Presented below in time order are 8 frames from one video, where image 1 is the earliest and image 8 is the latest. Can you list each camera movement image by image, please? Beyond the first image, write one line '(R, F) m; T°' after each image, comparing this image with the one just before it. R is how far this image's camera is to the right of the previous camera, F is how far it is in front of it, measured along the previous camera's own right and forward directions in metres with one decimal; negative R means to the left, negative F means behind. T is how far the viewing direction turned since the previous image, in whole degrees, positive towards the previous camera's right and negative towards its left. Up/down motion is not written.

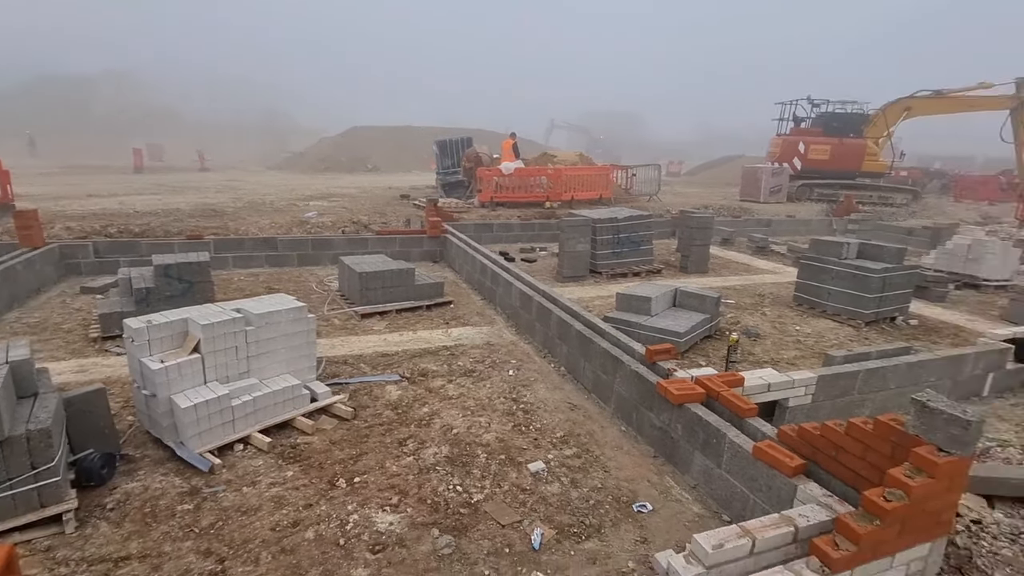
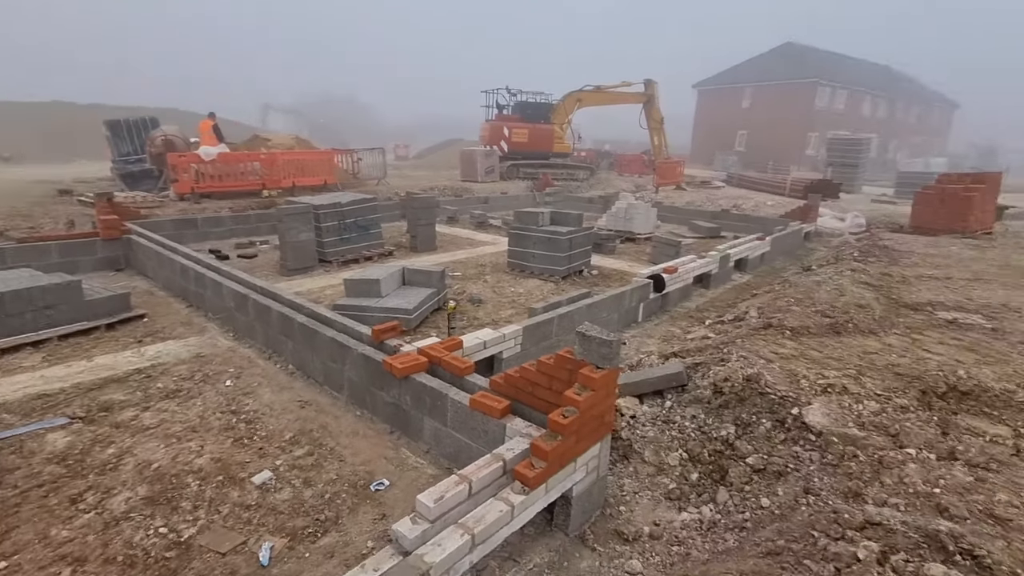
(+0.2, -0.1) m; +27°
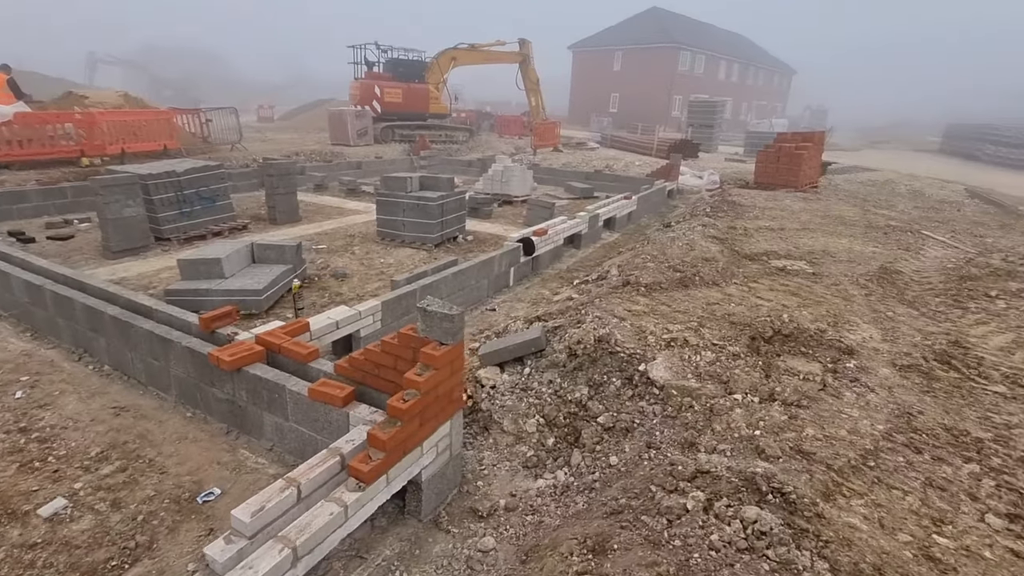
(+0.3, +0.2) m; +12°
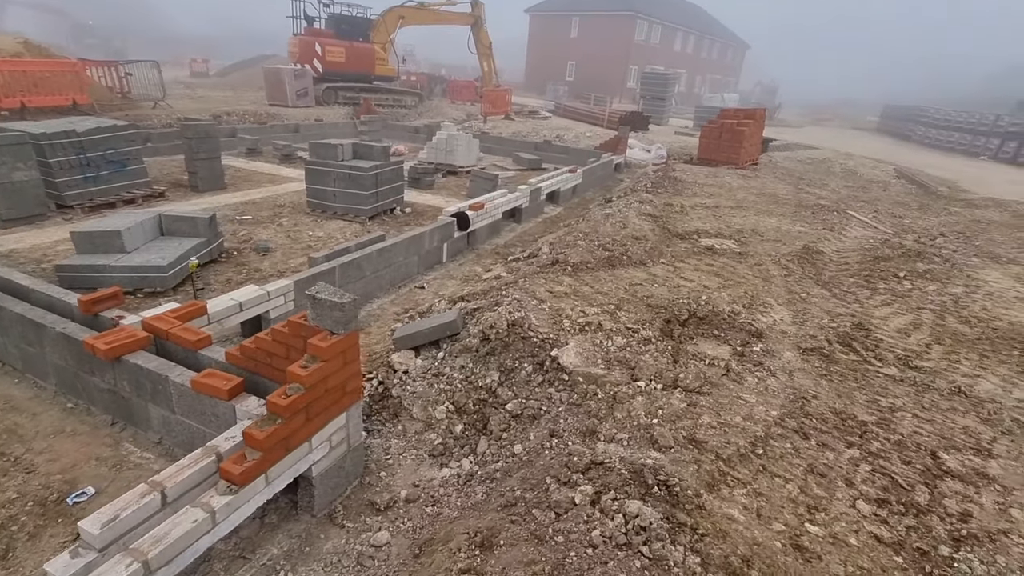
(+0.3, +0.1) m; +5°
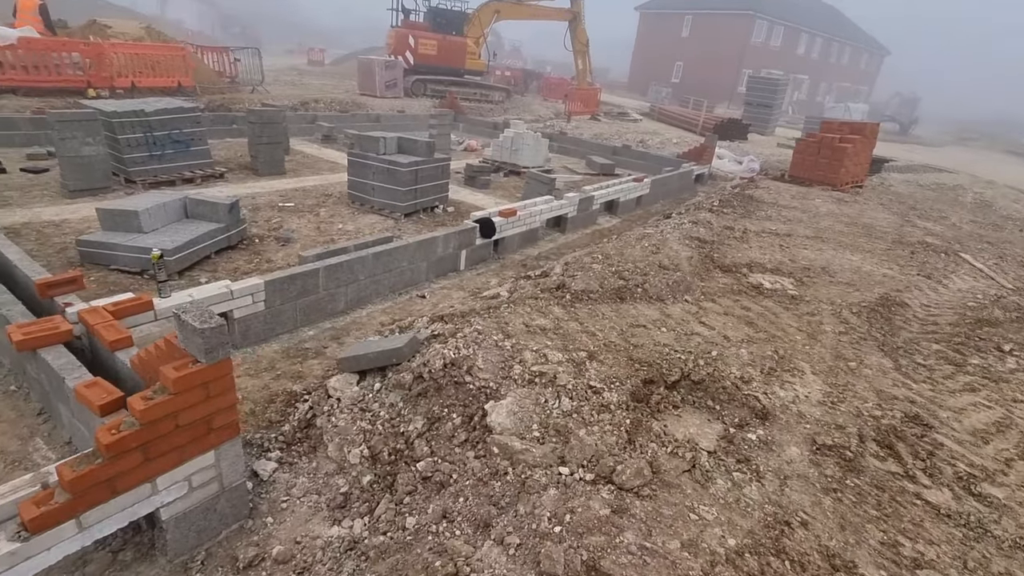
(+0.8, +0.6) m; -10°
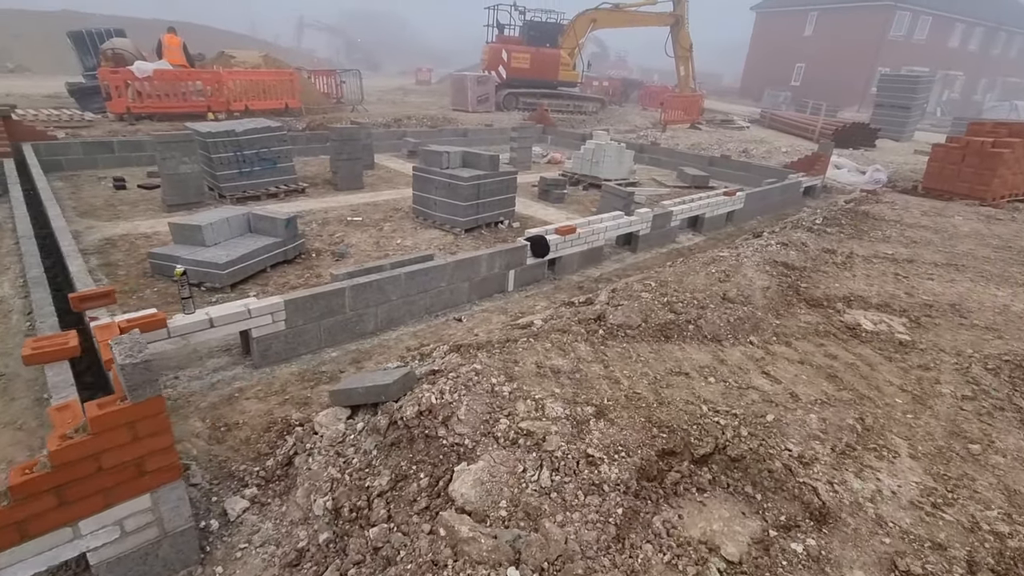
(+0.6, +0.5) m; -11°
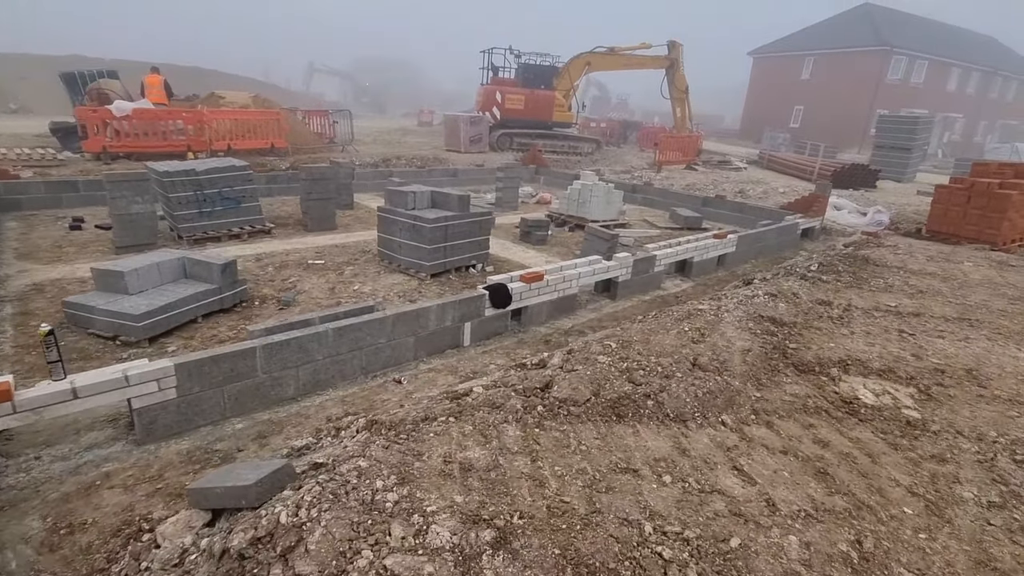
(+0.5, +0.6) m; -1°
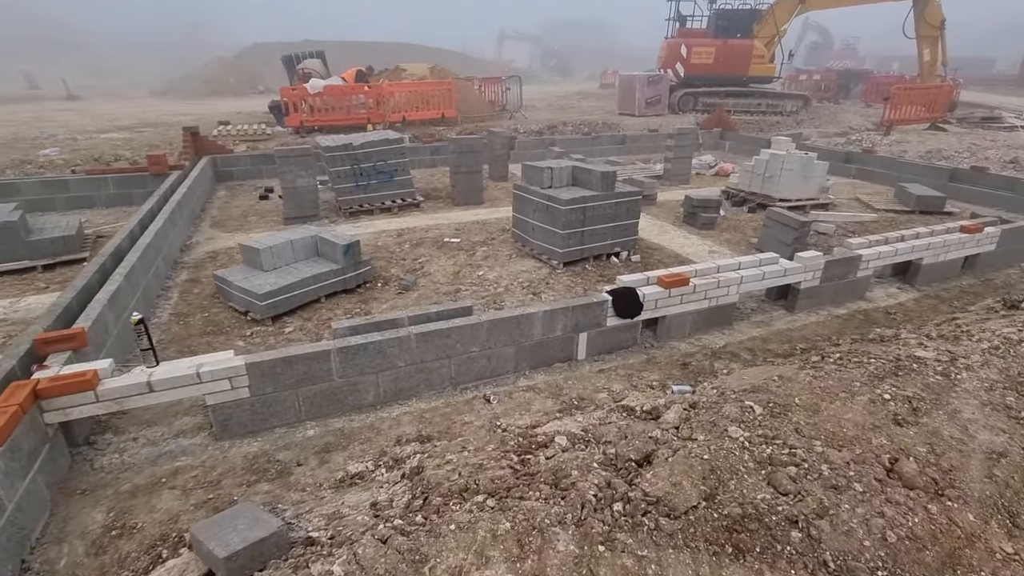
(+0.4, +1.0) m; -19°
